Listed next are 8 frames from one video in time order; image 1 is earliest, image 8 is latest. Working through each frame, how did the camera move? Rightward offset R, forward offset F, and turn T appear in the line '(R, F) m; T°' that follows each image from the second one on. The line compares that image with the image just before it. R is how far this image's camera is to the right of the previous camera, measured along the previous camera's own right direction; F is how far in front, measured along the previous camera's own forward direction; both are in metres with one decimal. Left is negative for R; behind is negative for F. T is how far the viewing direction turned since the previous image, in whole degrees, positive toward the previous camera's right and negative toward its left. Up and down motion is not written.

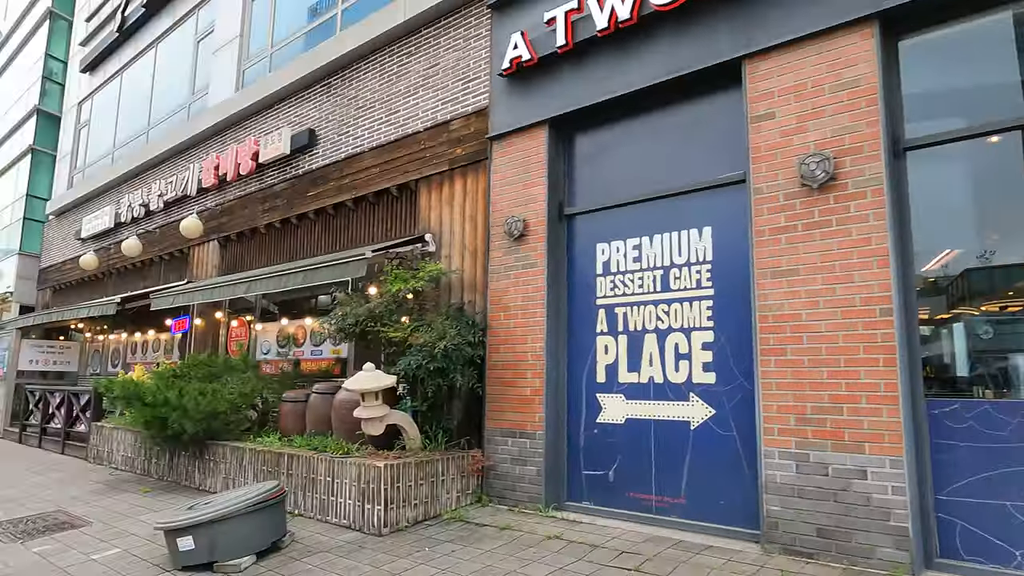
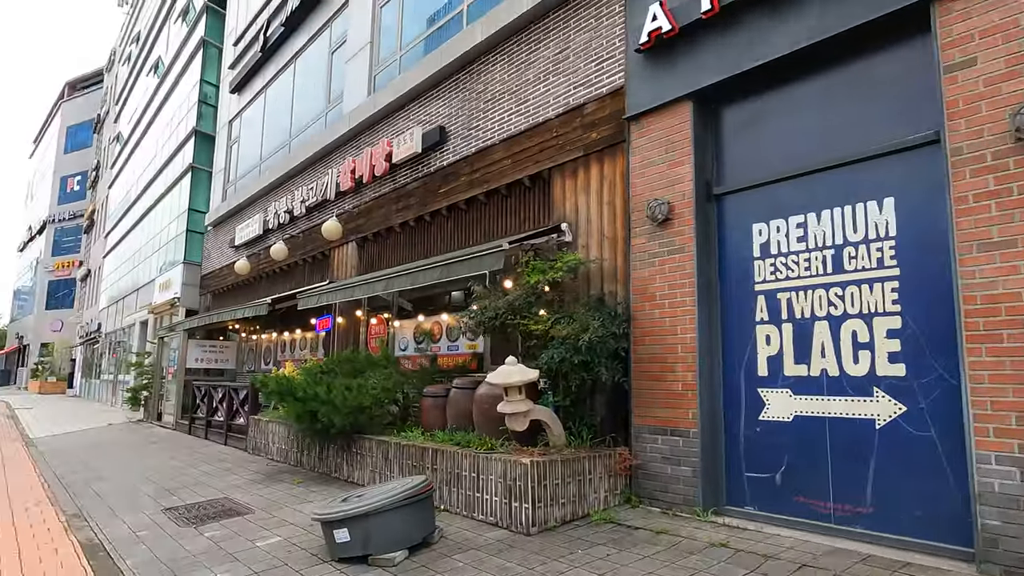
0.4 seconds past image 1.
(-0.2, +0.2) m; -10°
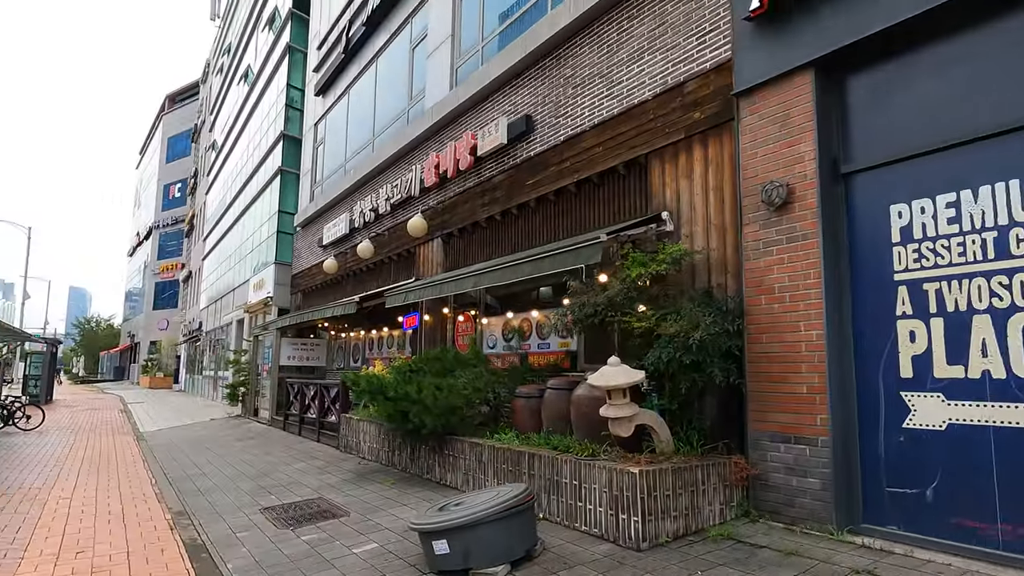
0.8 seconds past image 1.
(-0.2, +0.3) m; -7°
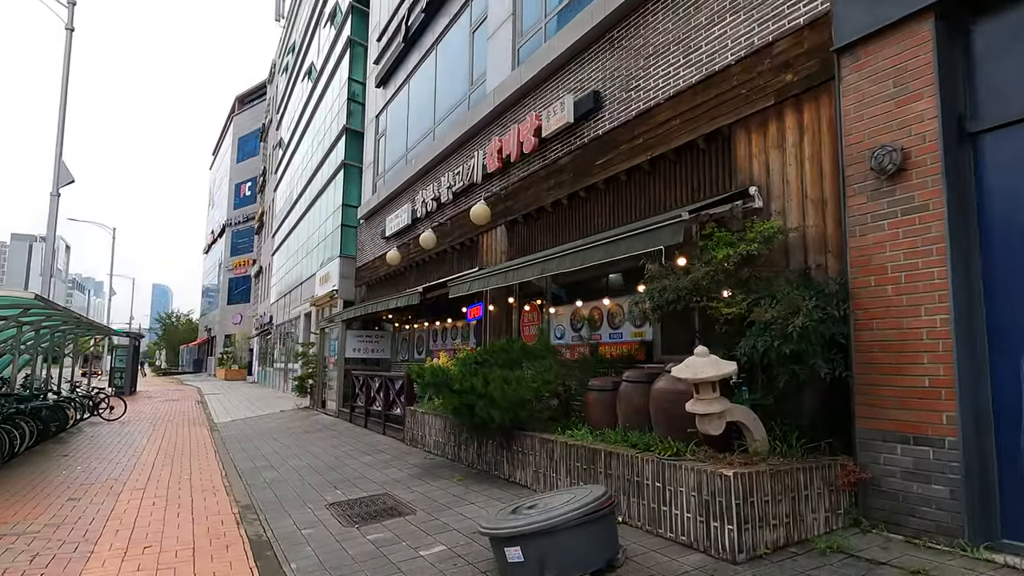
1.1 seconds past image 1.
(-0.1, +0.4) m; -5°
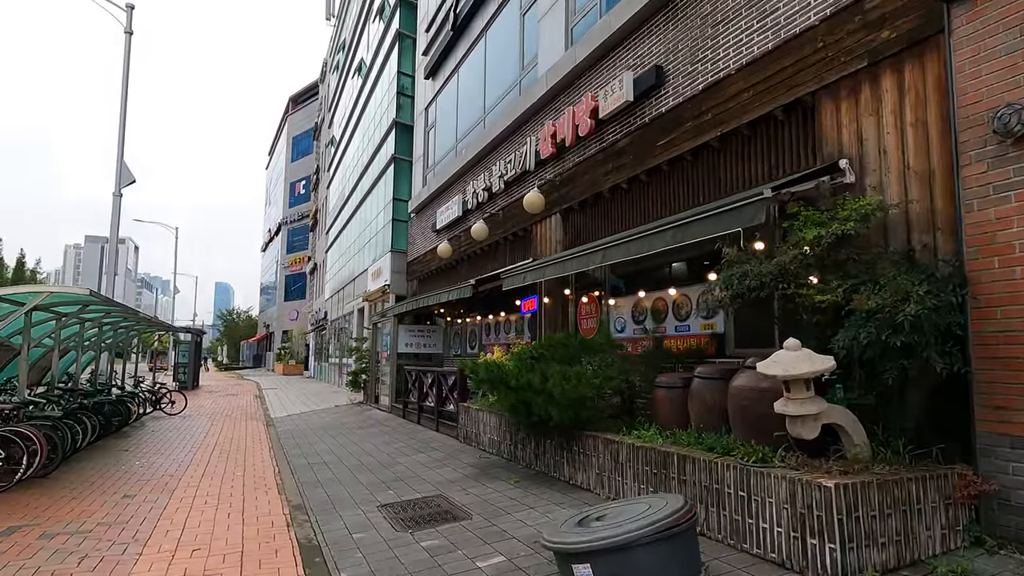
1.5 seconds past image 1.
(-0.1, +0.4) m; -4°
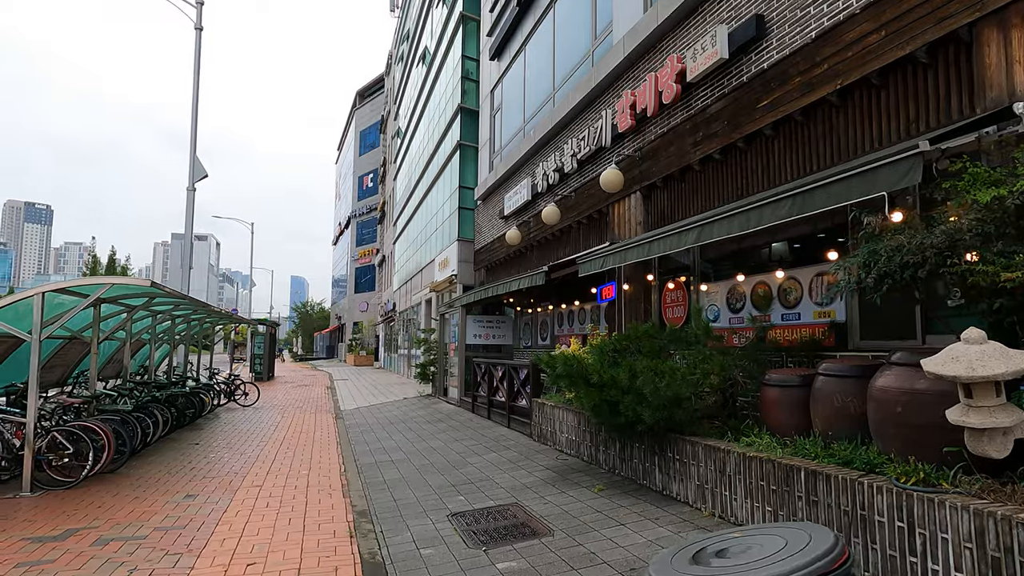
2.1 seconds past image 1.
(-0.1, +0.7) m; -6°
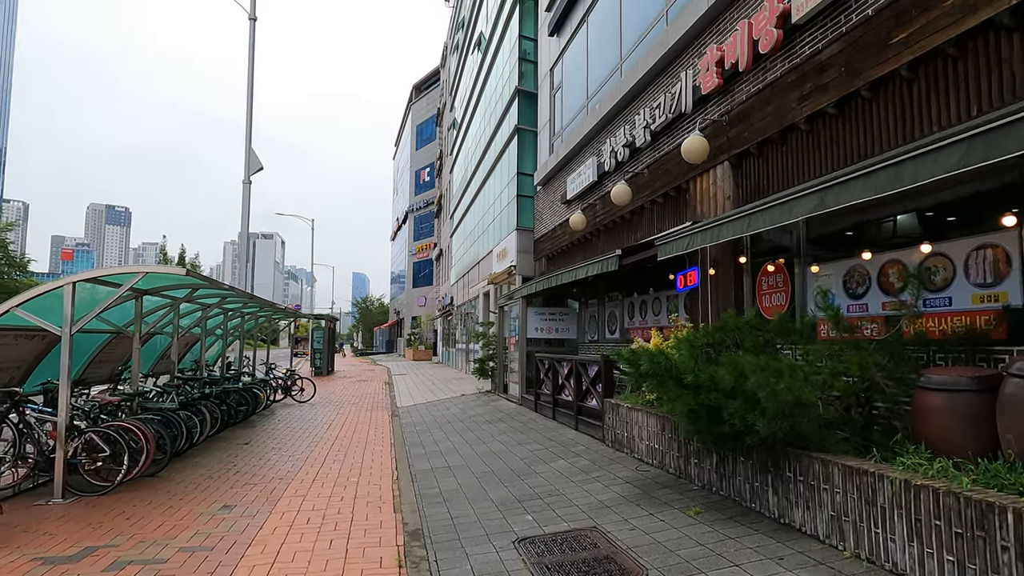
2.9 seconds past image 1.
(-0.1, +1.0) m; -5°
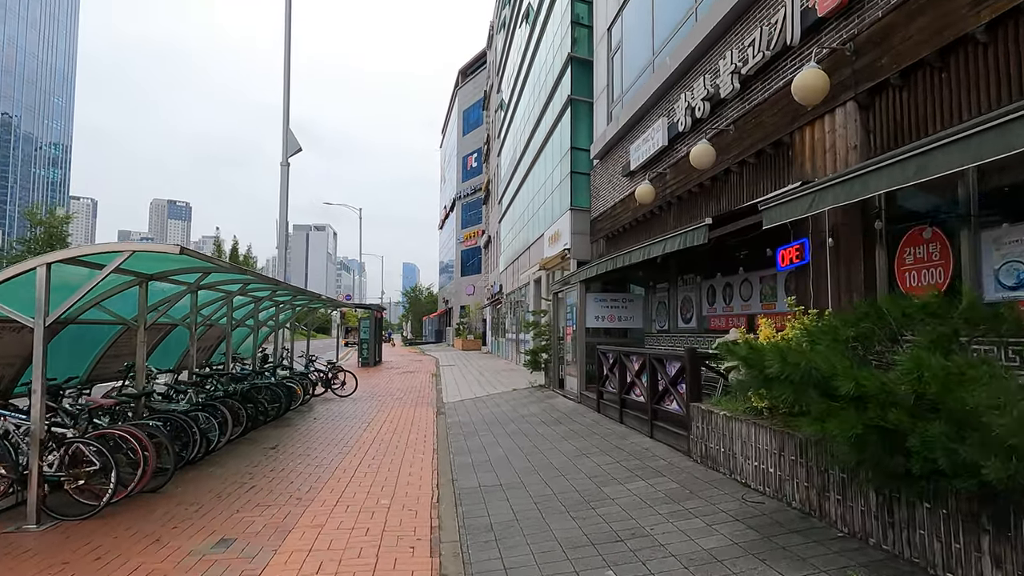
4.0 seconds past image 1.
(-0.1, +1.4) m; -4°
